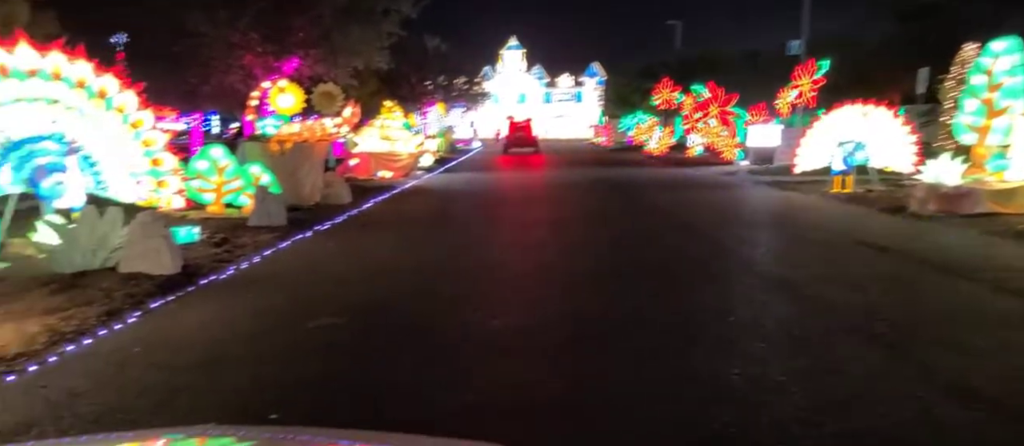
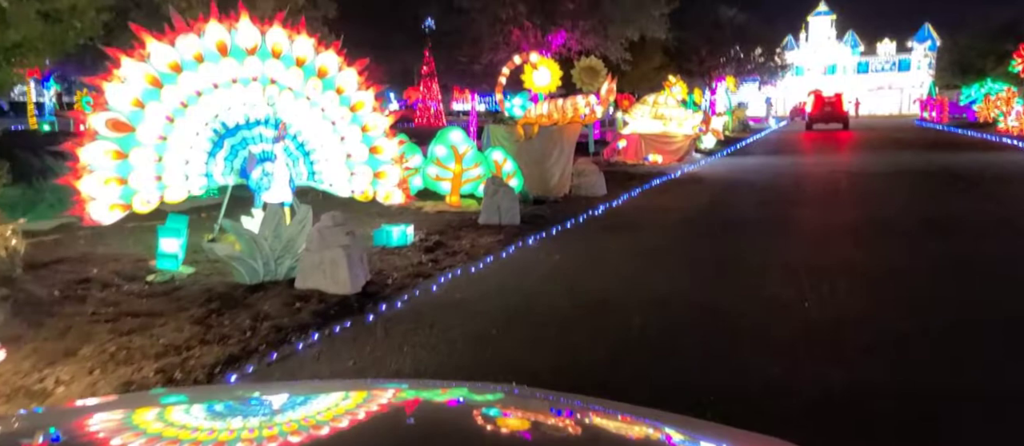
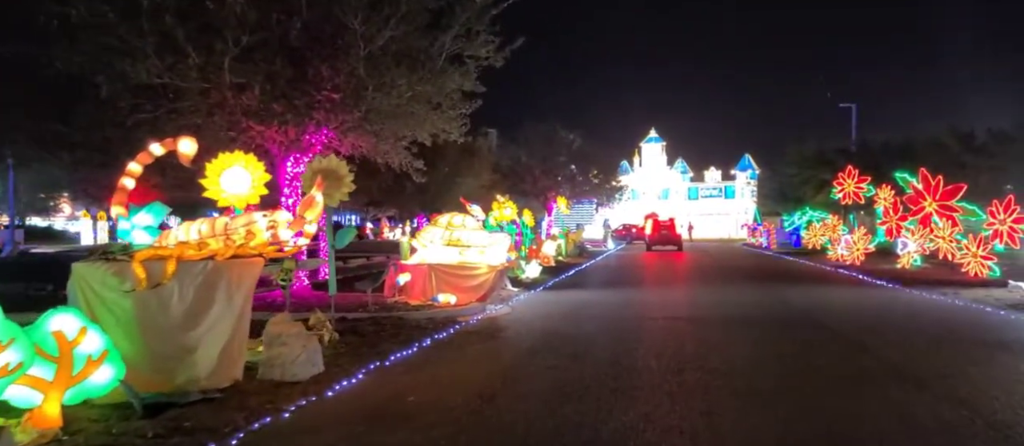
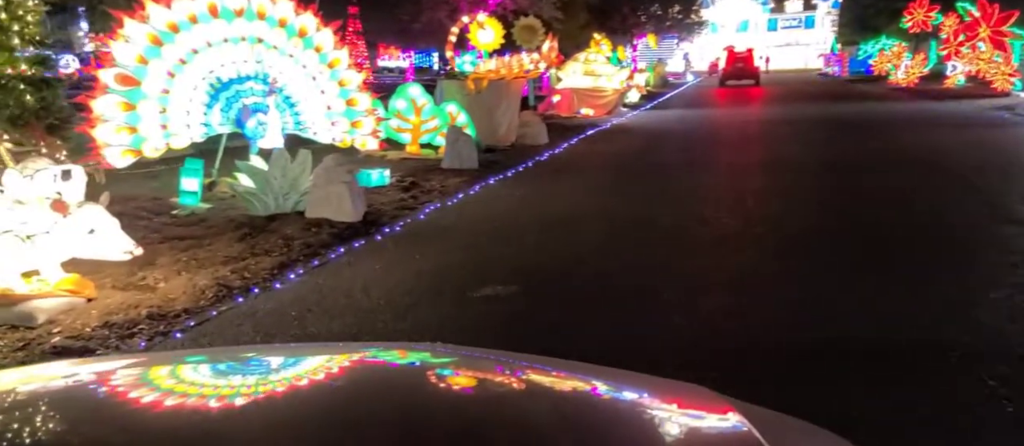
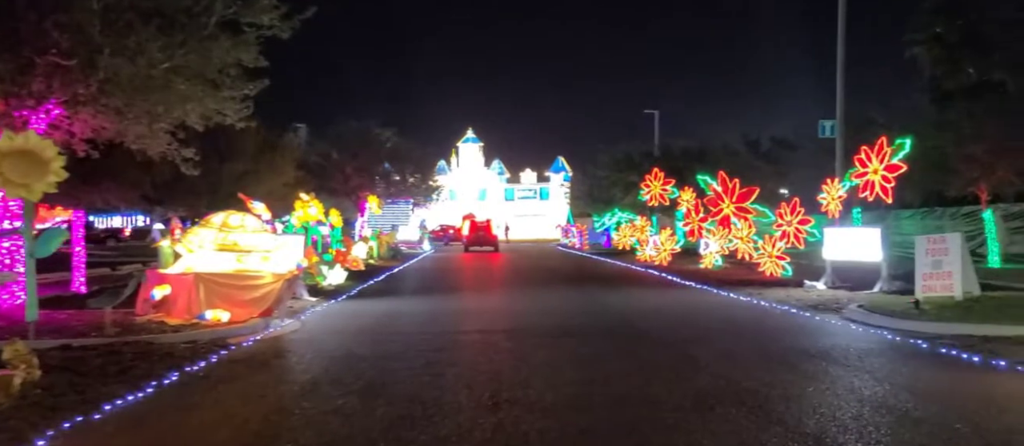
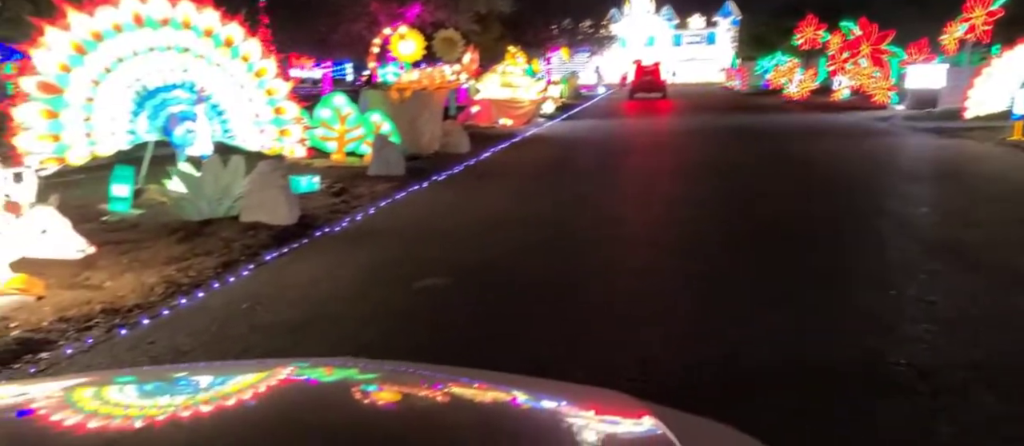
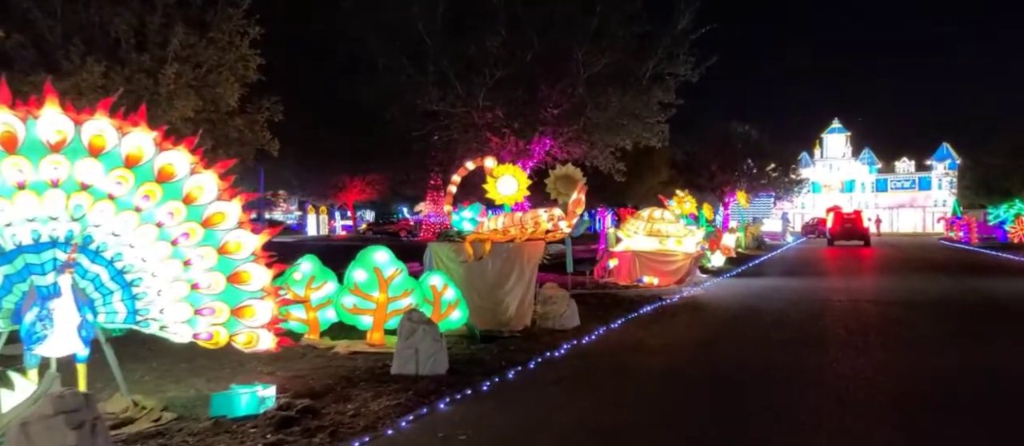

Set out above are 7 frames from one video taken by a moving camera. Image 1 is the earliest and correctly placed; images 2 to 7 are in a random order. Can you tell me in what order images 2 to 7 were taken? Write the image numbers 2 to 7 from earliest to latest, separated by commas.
6, 4, 2, 7, 3, 5
